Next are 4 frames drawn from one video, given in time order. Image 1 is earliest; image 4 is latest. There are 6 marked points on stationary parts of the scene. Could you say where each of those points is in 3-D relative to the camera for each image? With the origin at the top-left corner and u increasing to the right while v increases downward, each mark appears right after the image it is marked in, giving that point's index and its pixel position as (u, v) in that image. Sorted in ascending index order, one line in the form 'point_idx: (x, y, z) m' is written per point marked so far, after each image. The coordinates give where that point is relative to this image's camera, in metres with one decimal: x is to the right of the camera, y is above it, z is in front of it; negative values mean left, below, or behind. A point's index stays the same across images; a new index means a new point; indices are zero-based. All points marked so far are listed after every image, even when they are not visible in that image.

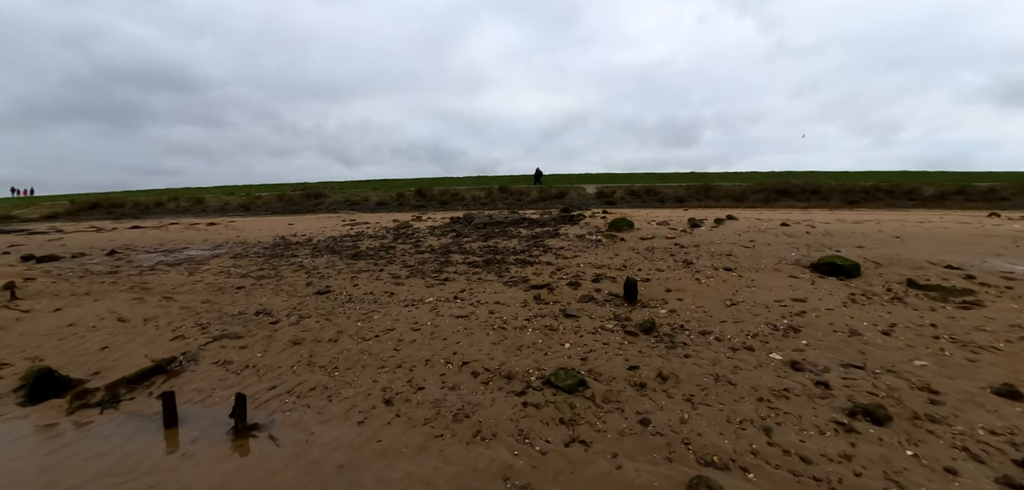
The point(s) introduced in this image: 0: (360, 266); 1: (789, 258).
0: (-4.9, -0.6, +13.9) m
1: (+8.3, -0.4, +12.8) m
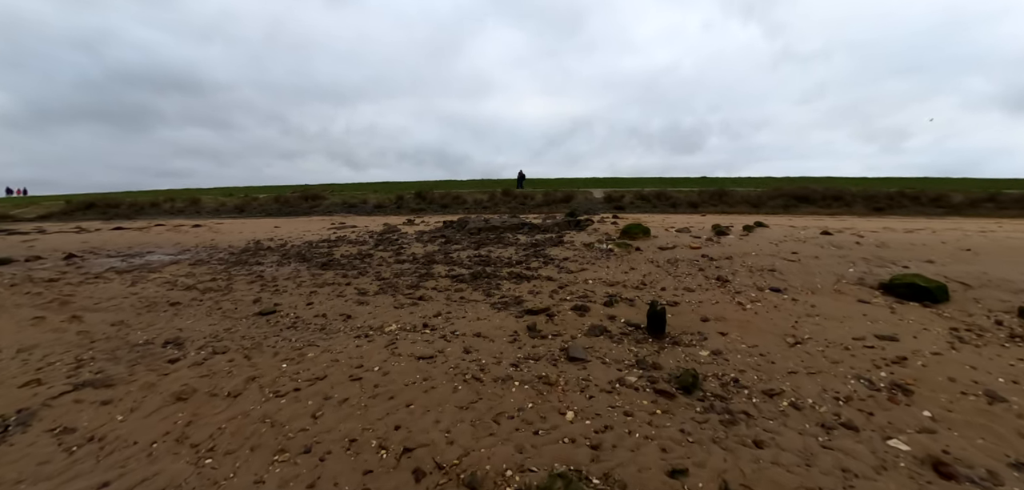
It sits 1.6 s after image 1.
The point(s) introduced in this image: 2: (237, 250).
0: (-5.0, -0.8, +11.6) m
1: (+8.1, -0.7, +10.3) m
2: (-11.4, -0.2, +17.9) m
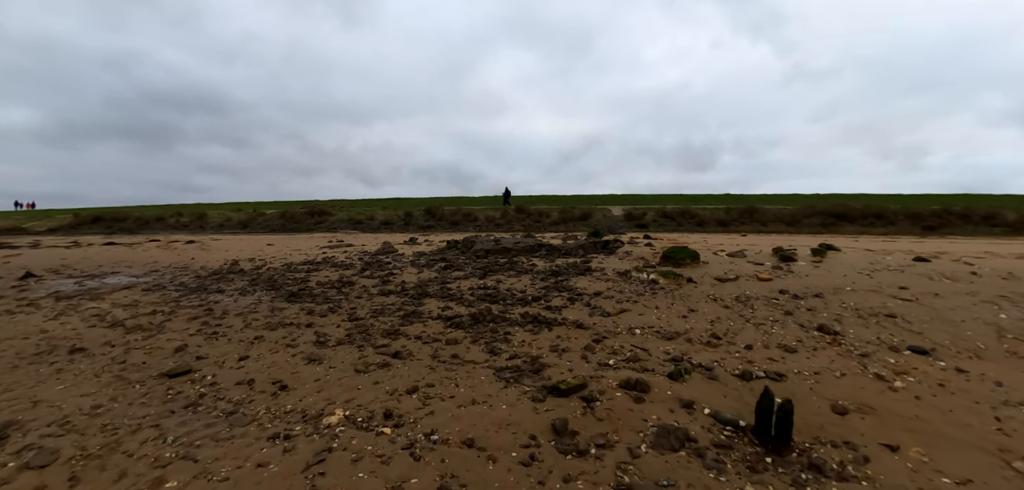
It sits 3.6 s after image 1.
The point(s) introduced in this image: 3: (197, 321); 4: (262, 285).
0: (-4.7, -1.4, +8.9) m
1: (+8.3, -1.4, +7.2) m
2: (-10.9, -1.0, +15.4) m
3: (-6.3, -1.5, +8.7) m
4: (-6.6, -1.0, +11.5) m
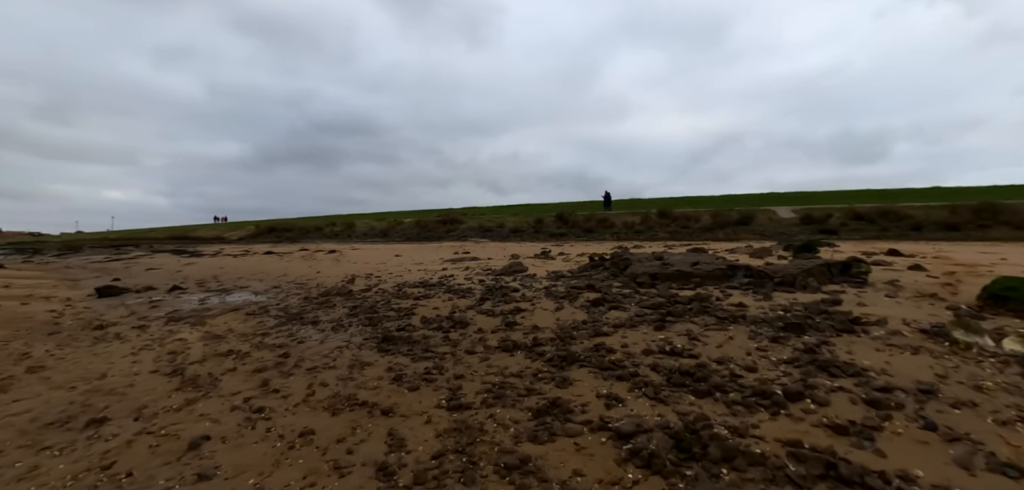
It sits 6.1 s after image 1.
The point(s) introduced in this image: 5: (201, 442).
0: (-2.1, -1.8, +5.9) m
1: (+10.0, -1.8, +0.6) m
2: (-6.2, -1.5, +13.9) m
3: (-3.6, -1.9, +6.1) m
4: (-3.2, -1.5, +8.9) m
5: (-3.4, -2.2, +4.7) m
